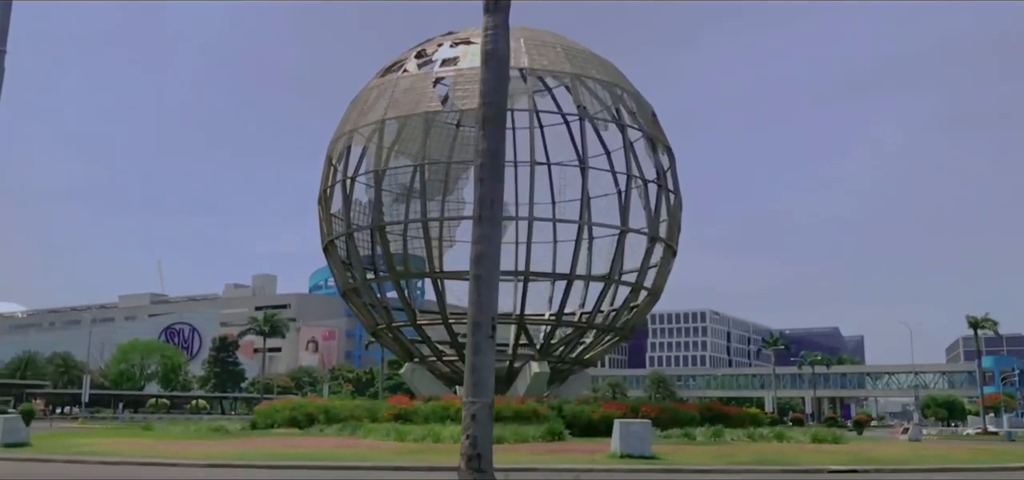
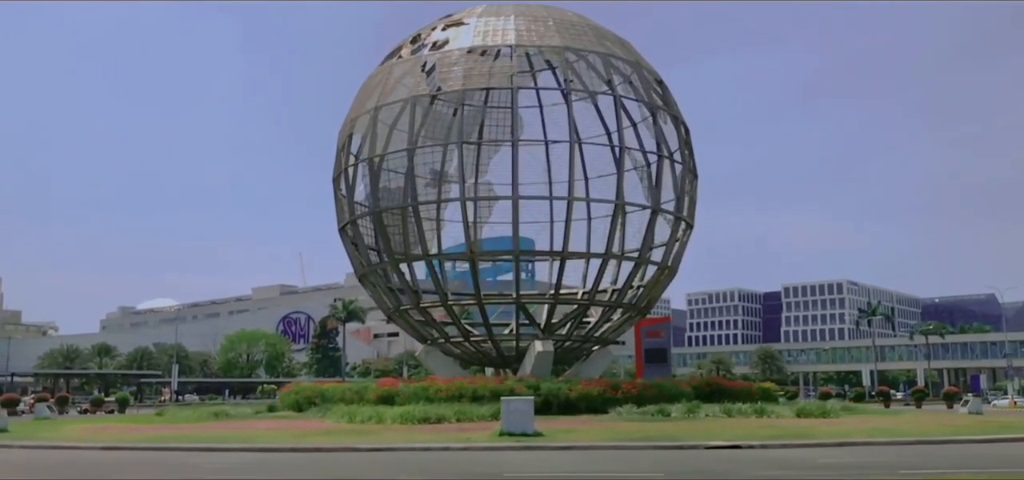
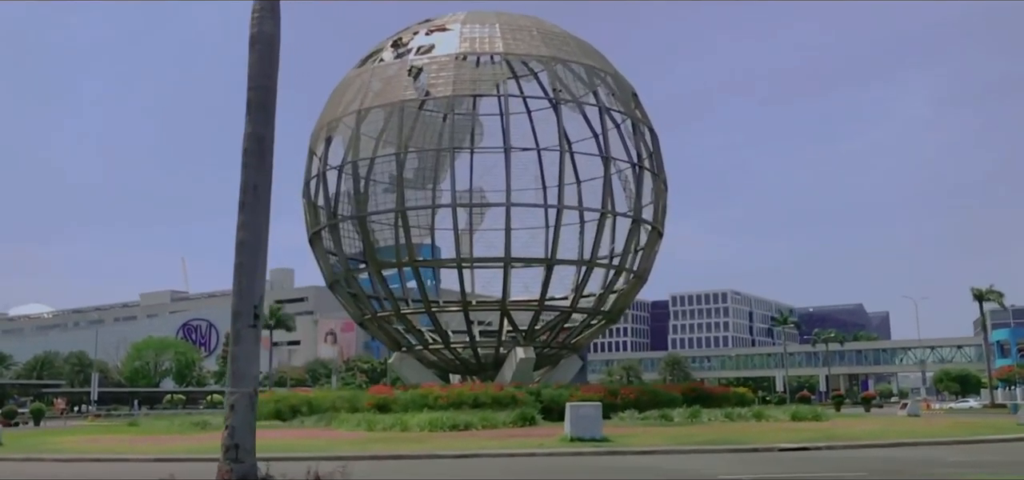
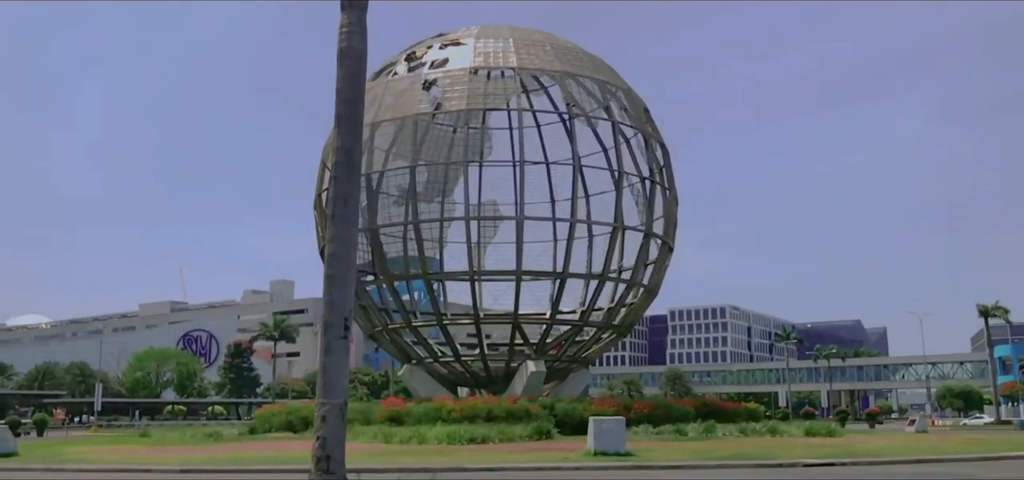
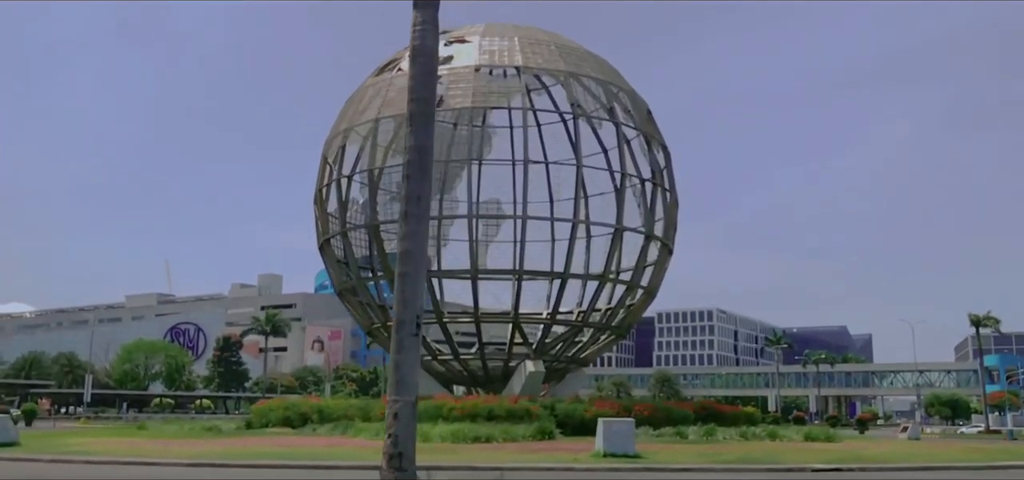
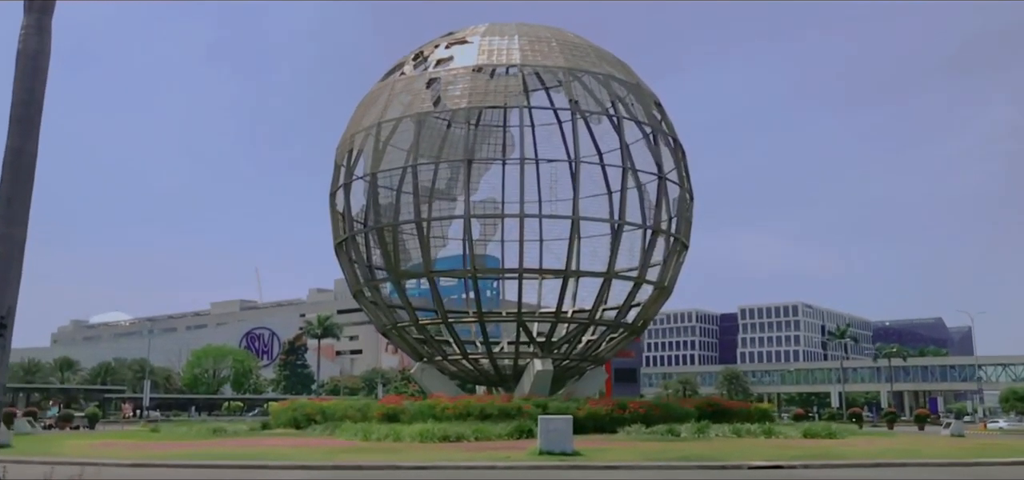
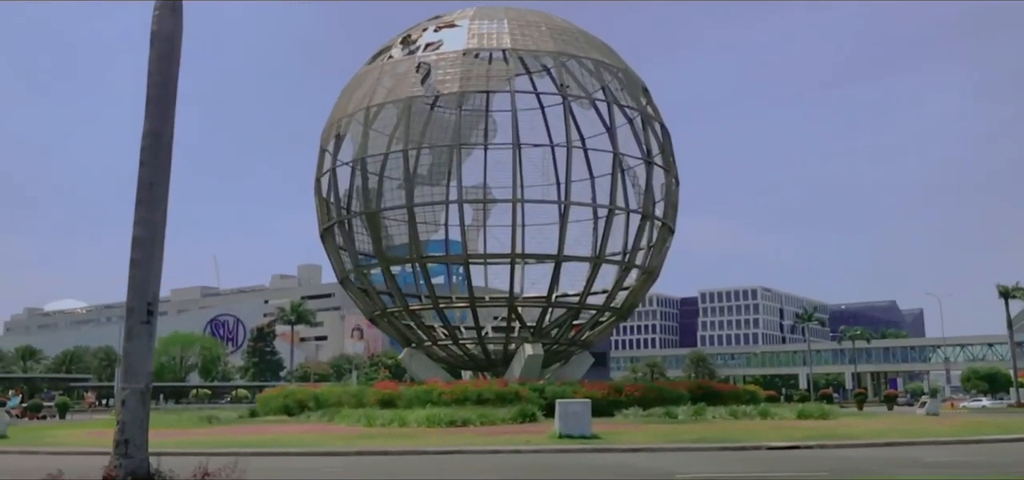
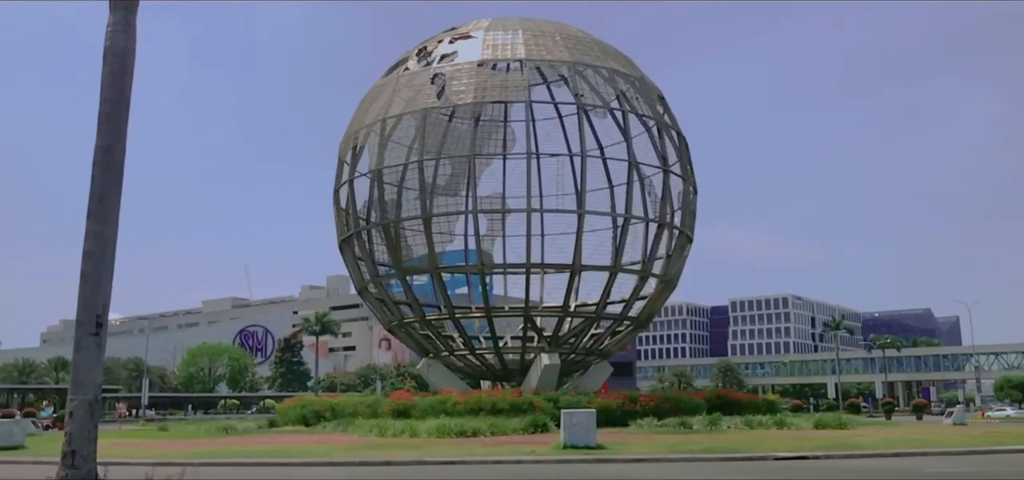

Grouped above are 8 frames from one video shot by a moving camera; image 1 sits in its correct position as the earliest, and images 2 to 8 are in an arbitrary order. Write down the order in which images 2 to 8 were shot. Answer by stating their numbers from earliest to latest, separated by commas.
5, 4, 3, 7, 8, 6, 2
